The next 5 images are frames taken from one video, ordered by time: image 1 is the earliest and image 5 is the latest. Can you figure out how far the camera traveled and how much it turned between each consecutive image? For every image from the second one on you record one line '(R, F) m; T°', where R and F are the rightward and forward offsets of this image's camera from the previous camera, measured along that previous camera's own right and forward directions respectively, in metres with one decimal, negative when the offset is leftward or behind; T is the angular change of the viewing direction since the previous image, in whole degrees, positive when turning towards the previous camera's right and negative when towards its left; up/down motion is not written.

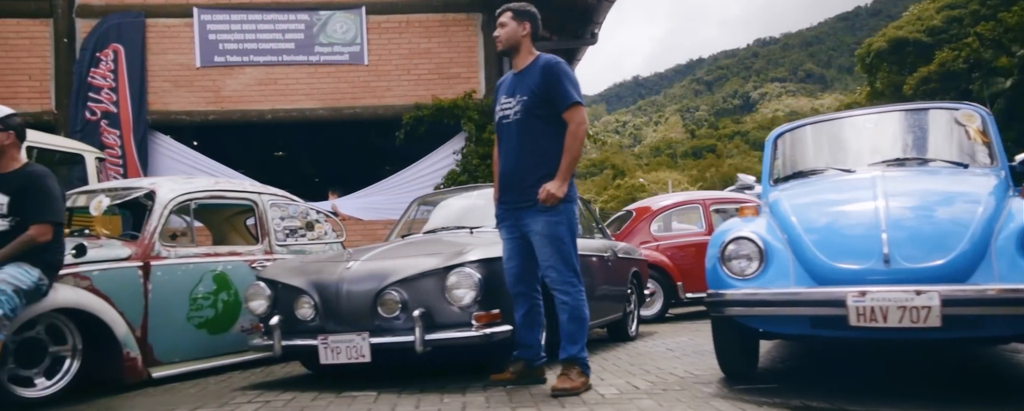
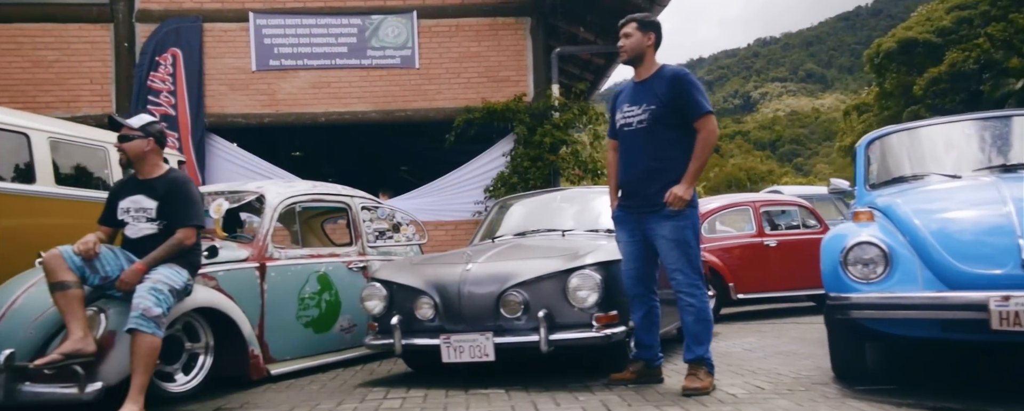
(-0.5, -0.1) m; -1°
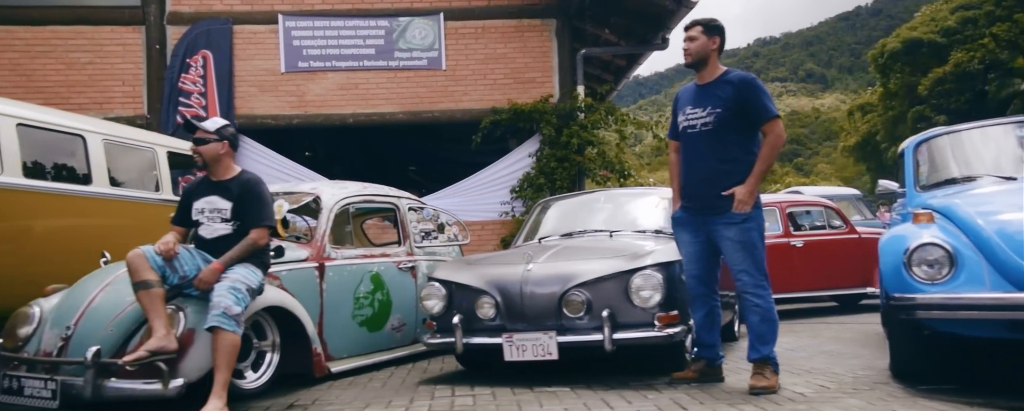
(-0.3, -0.1) m; -1°
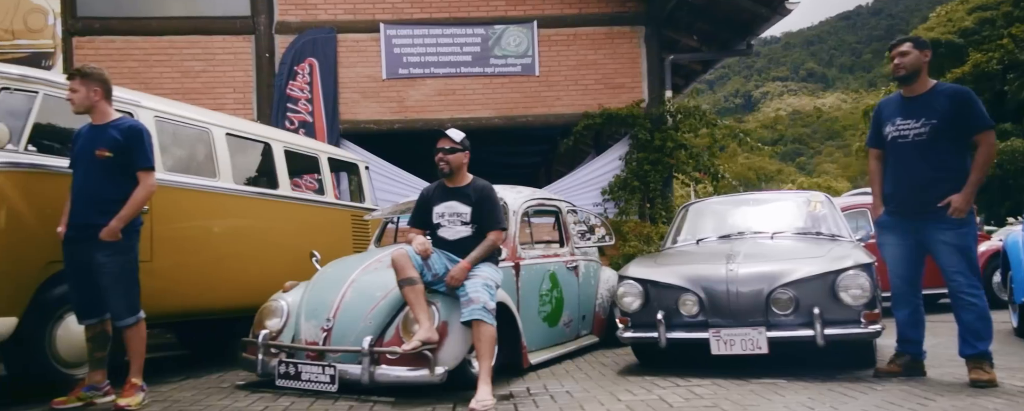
(-1.0, -0.3) m; -2°
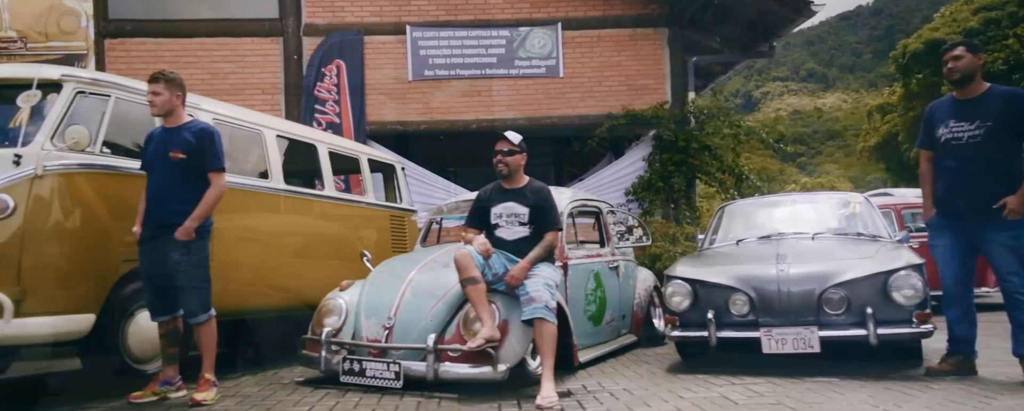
(-0.3, -0.1) m; -1°
